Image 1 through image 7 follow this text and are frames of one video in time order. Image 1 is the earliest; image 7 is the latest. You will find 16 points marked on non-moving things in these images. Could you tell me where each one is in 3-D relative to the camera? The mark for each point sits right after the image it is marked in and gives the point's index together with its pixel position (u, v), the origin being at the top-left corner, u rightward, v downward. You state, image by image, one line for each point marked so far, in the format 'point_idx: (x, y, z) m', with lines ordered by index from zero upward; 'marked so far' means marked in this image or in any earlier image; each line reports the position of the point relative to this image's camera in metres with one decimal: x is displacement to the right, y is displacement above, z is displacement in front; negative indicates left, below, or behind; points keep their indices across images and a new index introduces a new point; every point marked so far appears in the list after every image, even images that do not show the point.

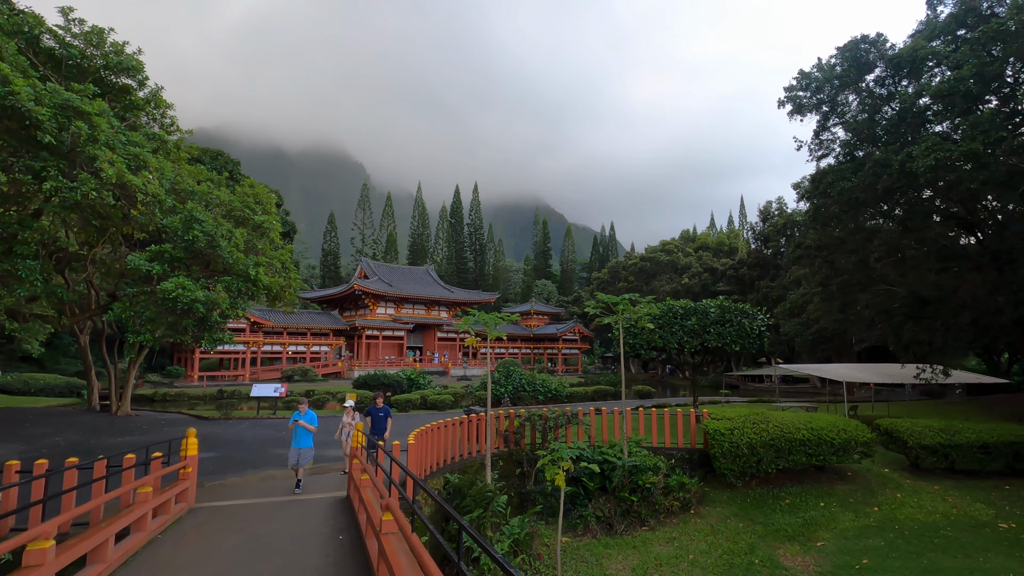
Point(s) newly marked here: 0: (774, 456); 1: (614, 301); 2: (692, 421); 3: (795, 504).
0: (+4.7, -3.0, +9.2) m
1: (+2.1, -0.2, +10.3) m
2: (+3.6, -2.6, +10.2) m
3: (+4.8, -3.7, +8.8) m
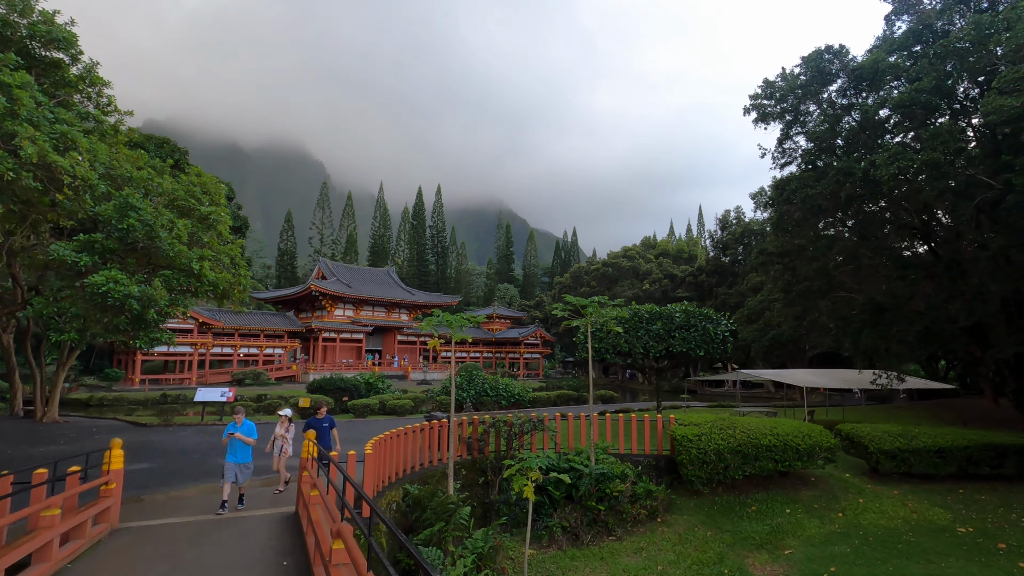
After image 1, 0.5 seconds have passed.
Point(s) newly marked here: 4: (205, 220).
0: (+4.1, -3.1, +9.1) m
1: (+1.4, -0.3, +10.0) m
2: (+2.9, -2.7, +10.0) m
3: (+4.2, -3.8, +8.7) m
4: (-6.1, +1.4, +10.1) m
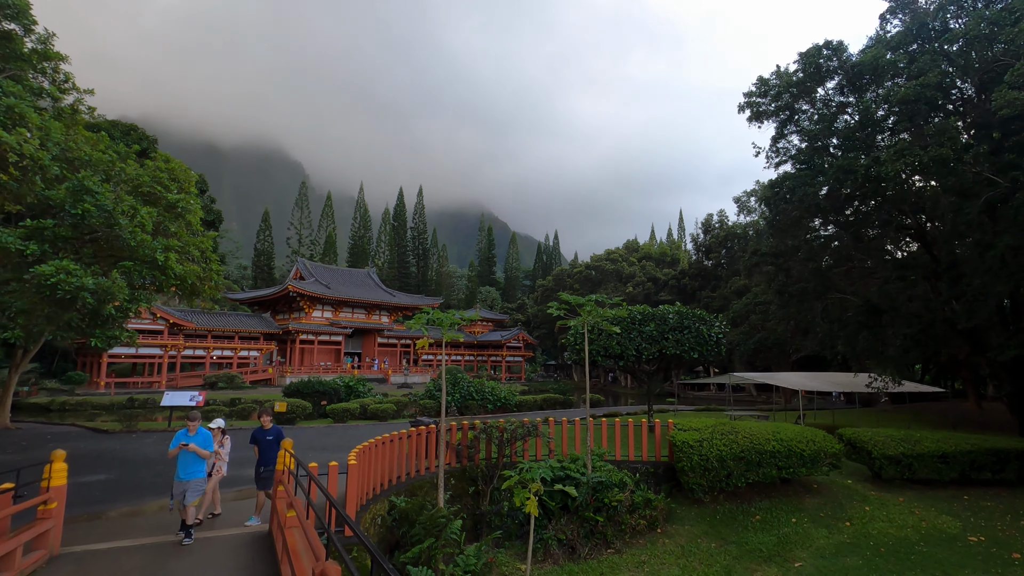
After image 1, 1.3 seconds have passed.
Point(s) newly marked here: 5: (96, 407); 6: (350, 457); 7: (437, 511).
0: (+3.9, -3.1, +8.7) m
1: (+1.3, -0.3, +9.5) m
2: (+2.7, -2.7, +9.6) m
3: (+4.1, -3.8, +8.3) m
4: (-6.2, +1.5, +9.4) m
5: (-15.3, -4.4, +18.9) m
6: (-1.8, -1.9, +5.9) m
7: (-0.9, -2.8, +6.4) m
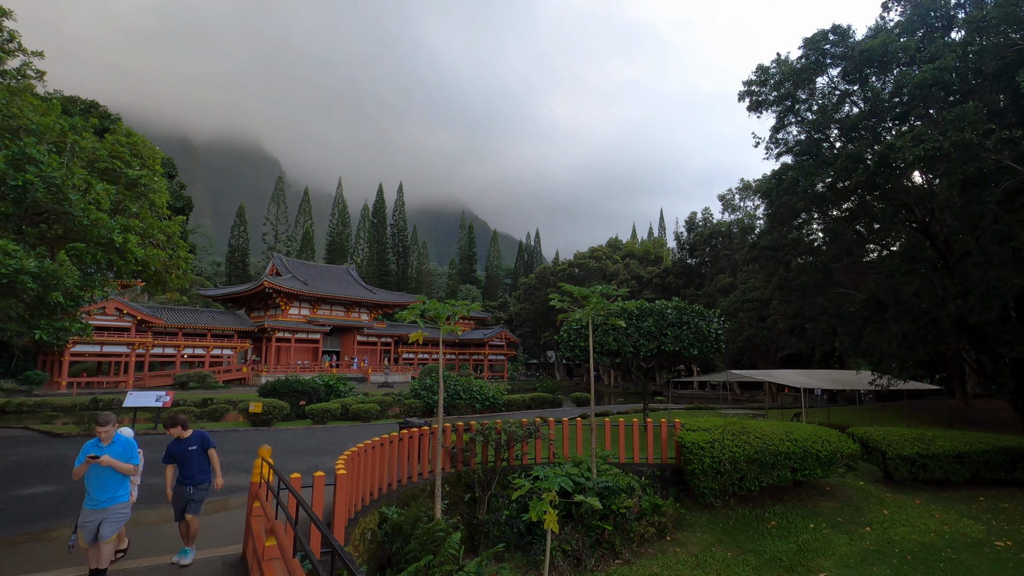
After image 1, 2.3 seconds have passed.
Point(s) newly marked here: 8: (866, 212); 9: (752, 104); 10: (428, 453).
0: (+3.9, -2.9, +8.2) m
1: (+1.3, -0.1, +8.9) m
2: (+2.7, -2.5, +9.0) m
3: (+4.1, -3.6, +7.8) m
4: (-6.2, +1.7, +8.5) m
5: (-15.7, -4.1, +17.6) m
6: (-1.7, -1.8, +5.1) m
7: (-0.8, -2.6, +5.7) m
8: (+8.2, +1.8, +12.0) m
9: (+6.6, +5.1, +14.2) m
10: (-1.3, -2.4, +7.5) m
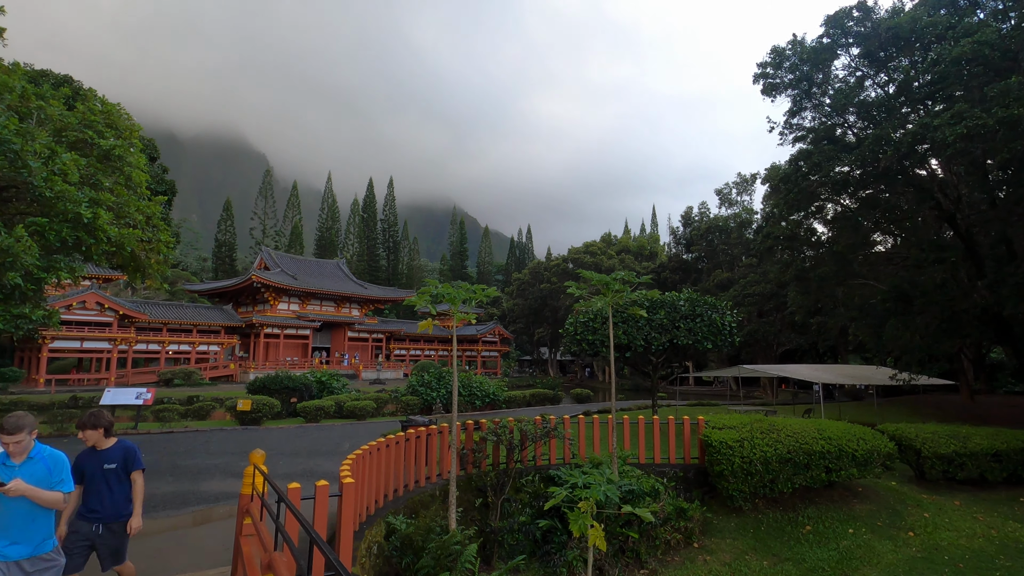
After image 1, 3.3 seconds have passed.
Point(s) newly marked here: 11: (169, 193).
0: (+4.1, -2.7, +7.6) m
1: (+1.5, +0.1, +8.3) m
2: (+2.9, -2.3, +8.4) m
3: (+4.3, -3.4, +7.2) m
4: (-6.0, +1.9, +7.7) m
5: (-15.6, -3.8, +16.6) m
6: (-1.5, -1.6, +4.4) m
7: (-0.6, -2.4, +5.0) m
8: (+8.4, +2.0, +11.5) m
9: (+6.8, +5.3, +13.6) m
10: (-1.0, -2.2, +6.8) m
11: (-11.2, +3.1, +16.8) m
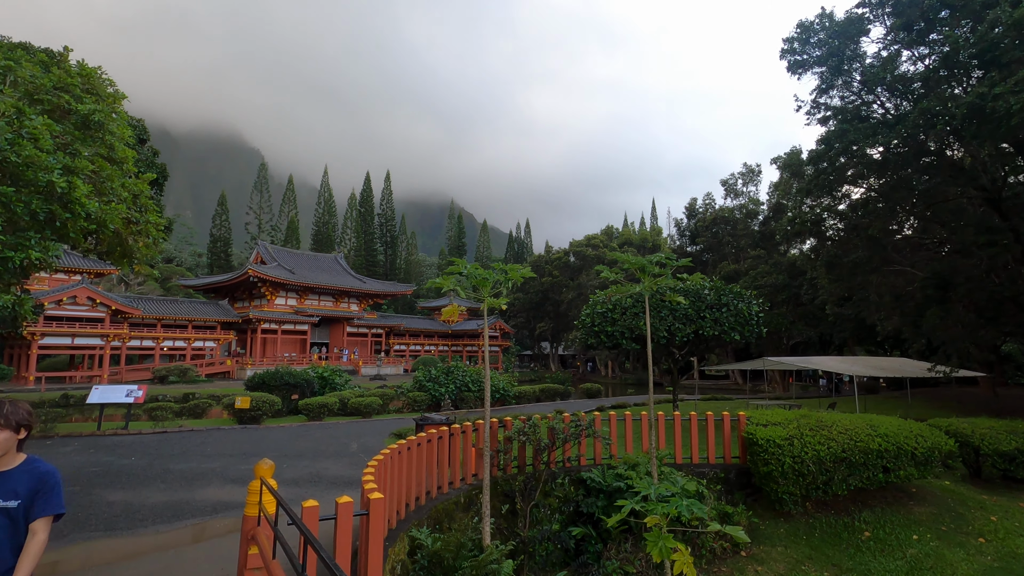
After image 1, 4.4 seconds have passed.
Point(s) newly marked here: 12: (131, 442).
0: (+4.5, -2.5, +7.0) m
1: (+1.8, +0.3, +7.5) m
2: (+3.2, -2.1, +7.7) m
3: (+4.7, -3.2, +6.6) m
4: (-5.6, +2.1, +6.9) m
5: (-15.3, -3.6, +15.9) m
6: (-1.1, -1.4, +3.7) m
7: (-0.2, -2.2, +4.3) m
8: (+8.7, +2.3, +10.8) m
9: (+7.1, +5.6, +12.9) m
10: (-0.6, -2.0, +6.1) m
11: (-10.9, +3.3, +16.0) m
12: (-7.2, -2.9, +9.7) m
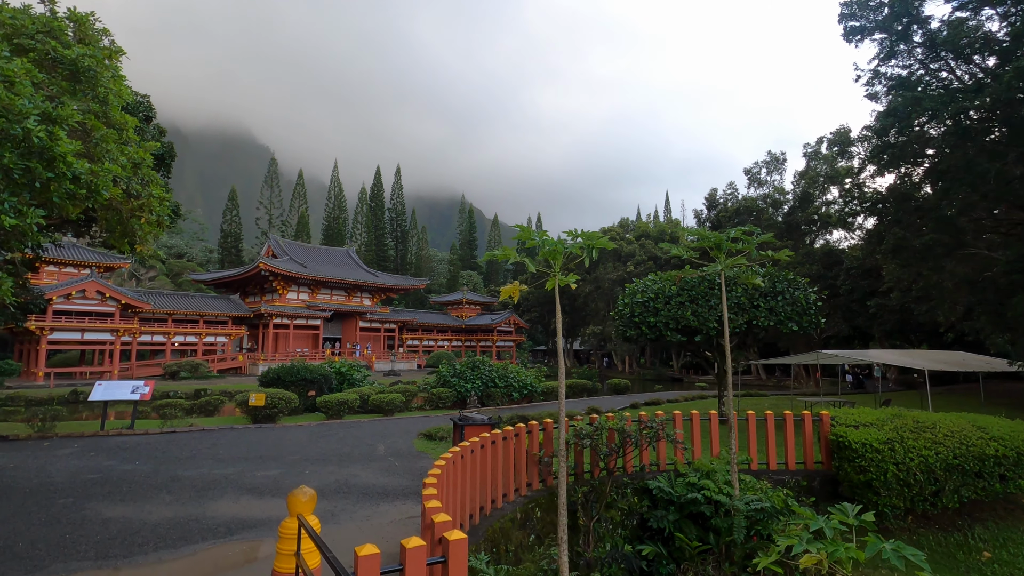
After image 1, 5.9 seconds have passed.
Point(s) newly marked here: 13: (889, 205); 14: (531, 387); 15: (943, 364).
0: (+5.2, -2.3, +6.0) m
1: (+2.5, +0.6, +6.6) m
2: (+3.9, -1.8, +6.8) m
3: (+5.4, -3.0, +5.6) m
4: (-5.0, +2.3, +6.0) m
5: (-14.5, -3.4, +15.2) m
6: (-0.5, -1.2, +2.8) m
7: (+0.4, -2.0, +3.4) m
8: (+9.4, +2.6, +9.7) m
9: (+7.8, +5.9, +11.8) m
10: (0.0, -1.8, +5.2) m
11: (-10.1, +3.6, +15.2) m
12: (-6.5, -2.7, +8.9) m
13: (+8.7, +1.7, +11.1) m
14: (+0.5, -3.1, +16.2) m
15: (+9.5, -1.6, +11.2) m
